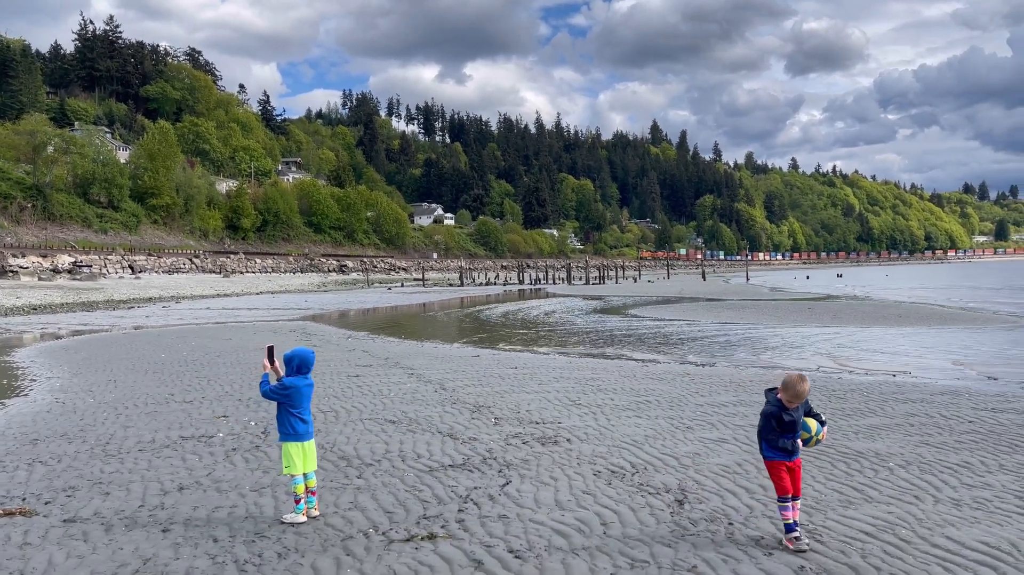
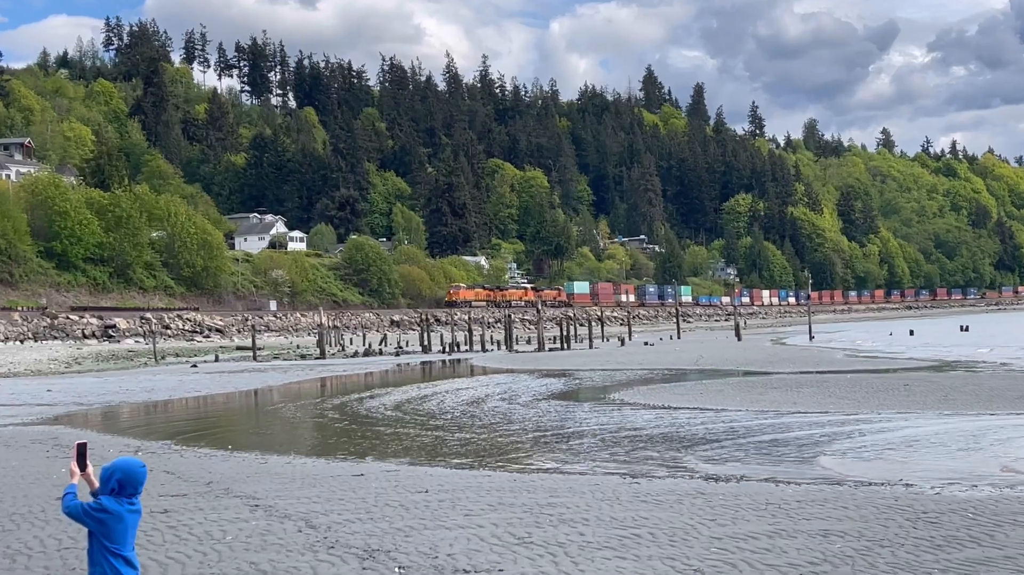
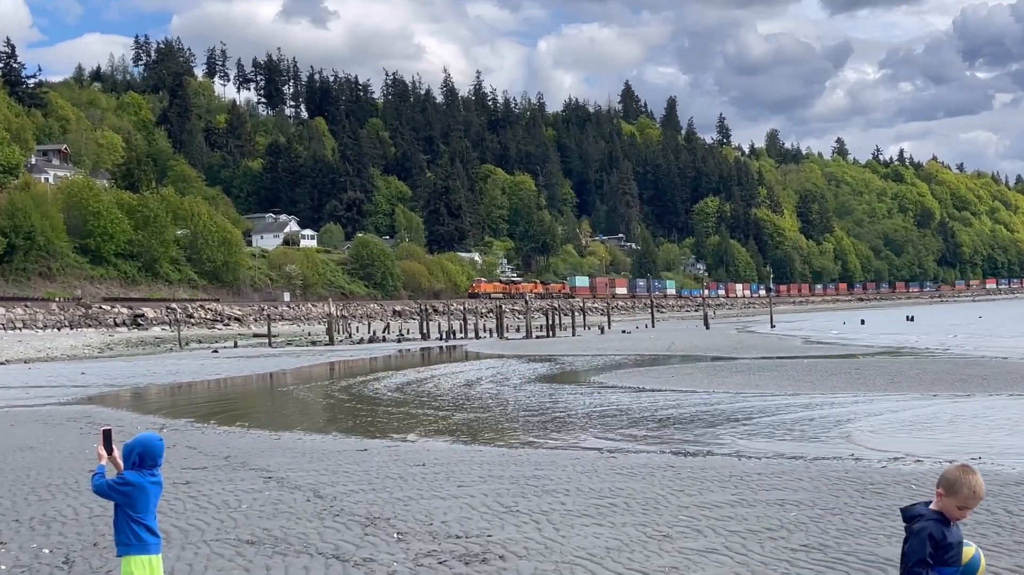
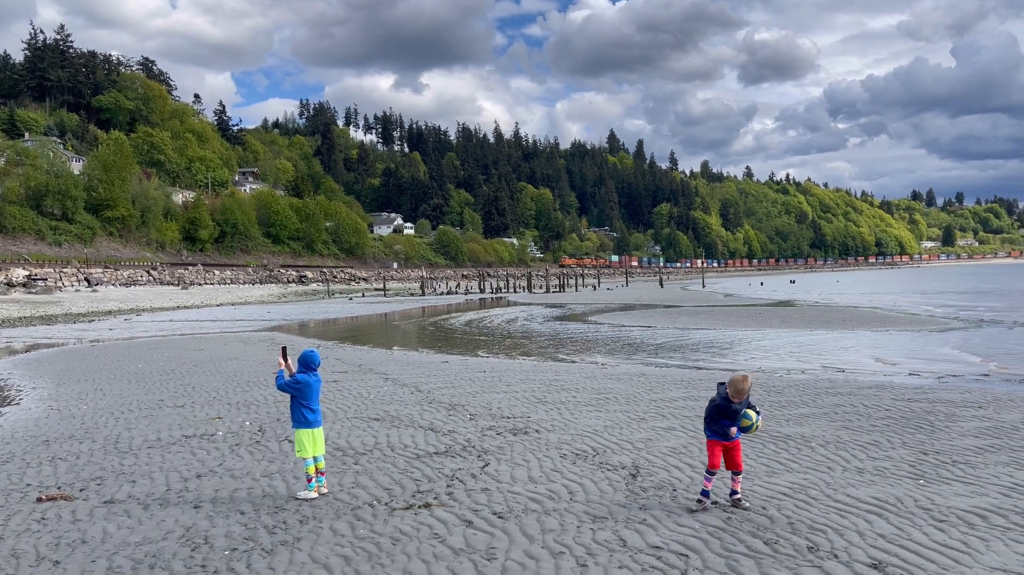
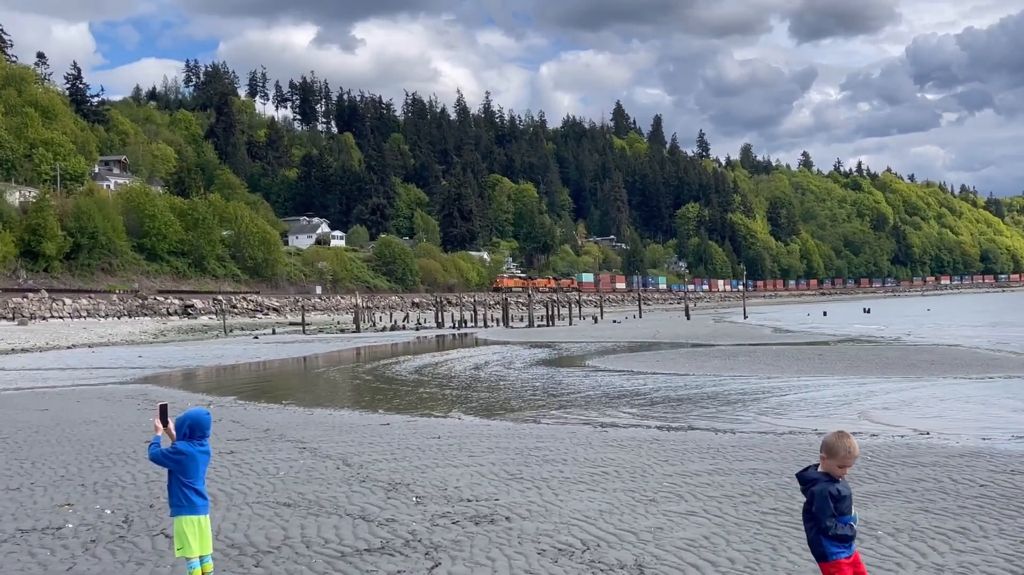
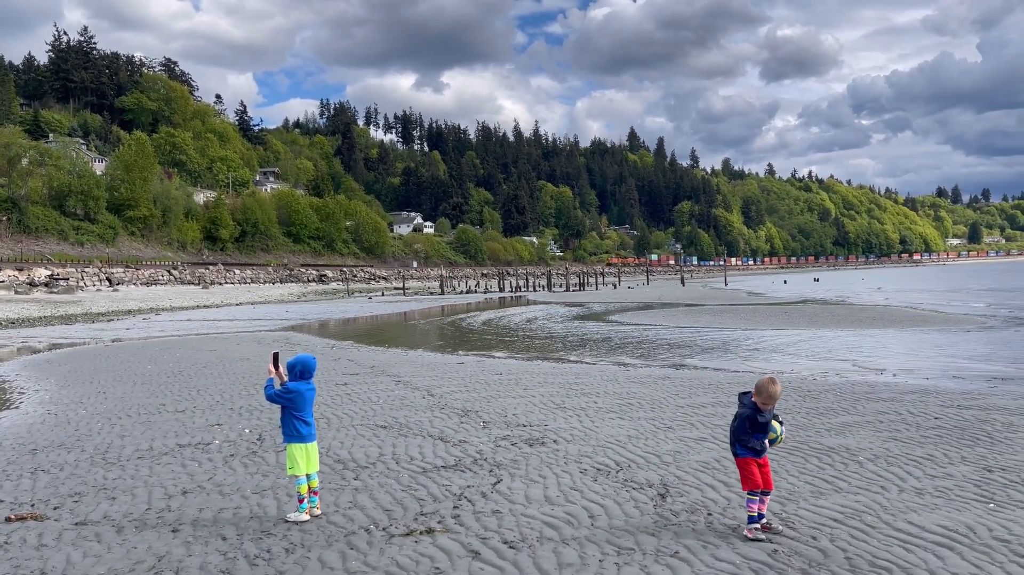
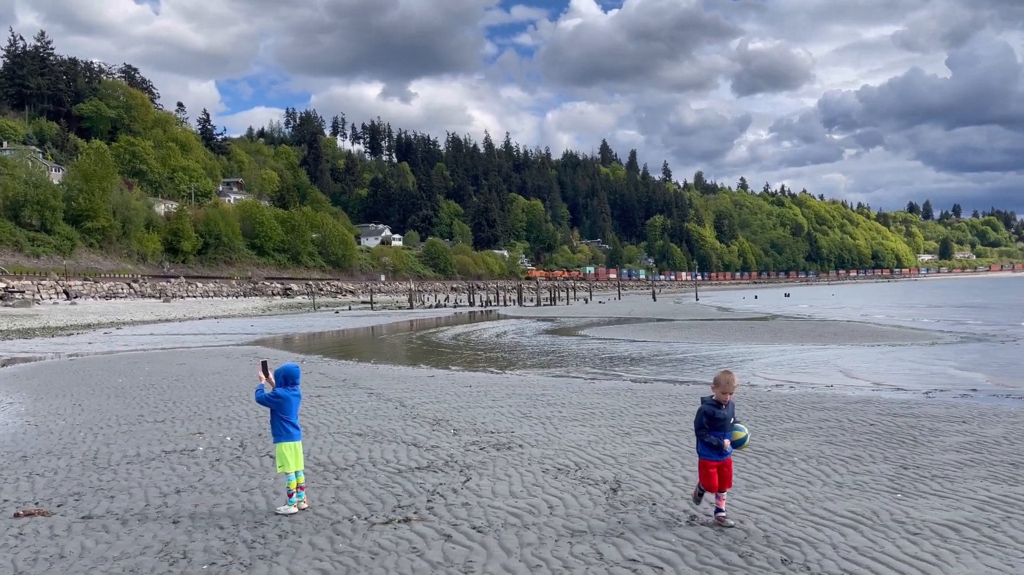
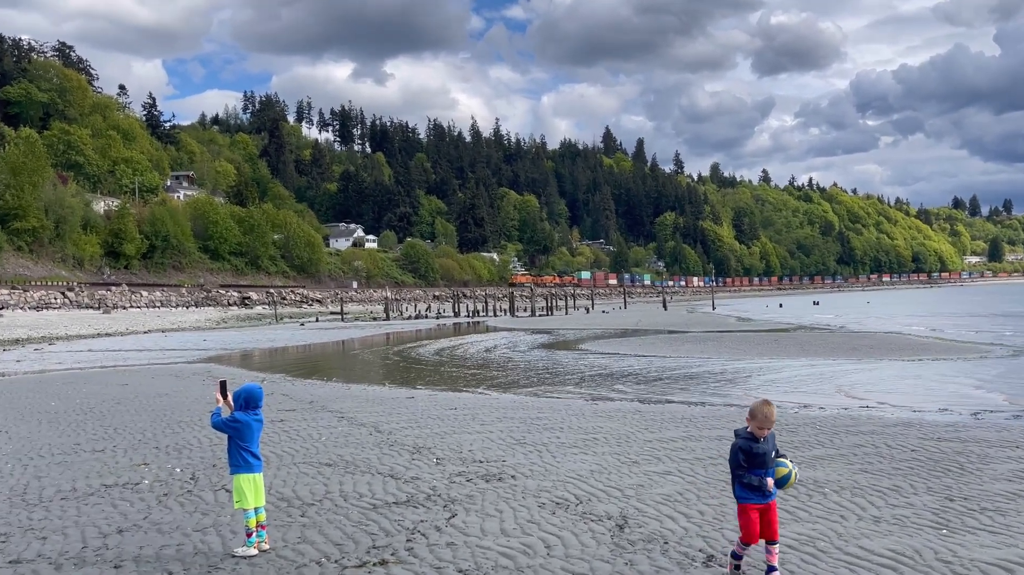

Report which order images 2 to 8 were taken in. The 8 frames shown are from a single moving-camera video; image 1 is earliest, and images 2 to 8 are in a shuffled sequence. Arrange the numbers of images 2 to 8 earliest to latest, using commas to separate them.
6, 4, 7, 8, 5, 3, 2
